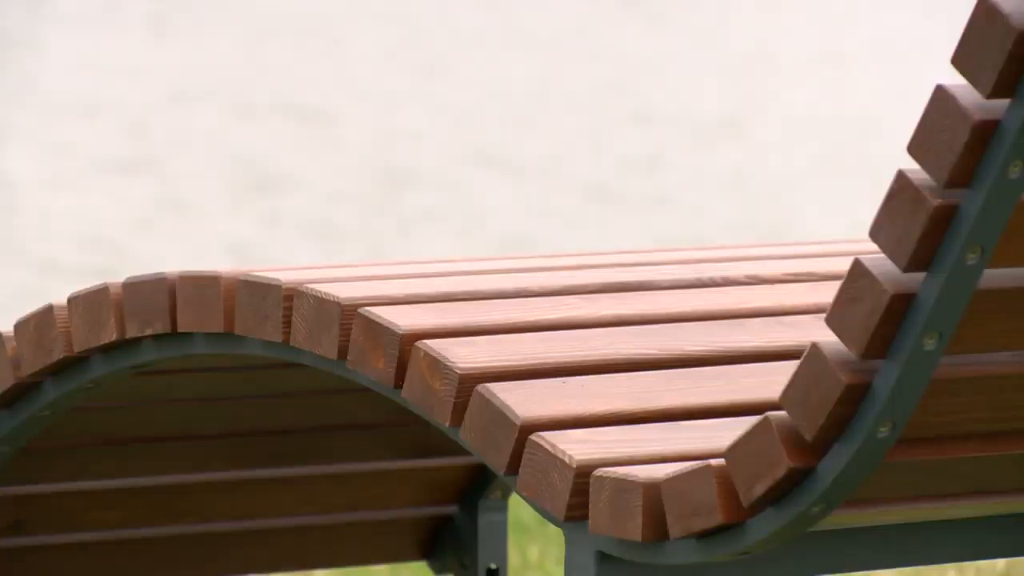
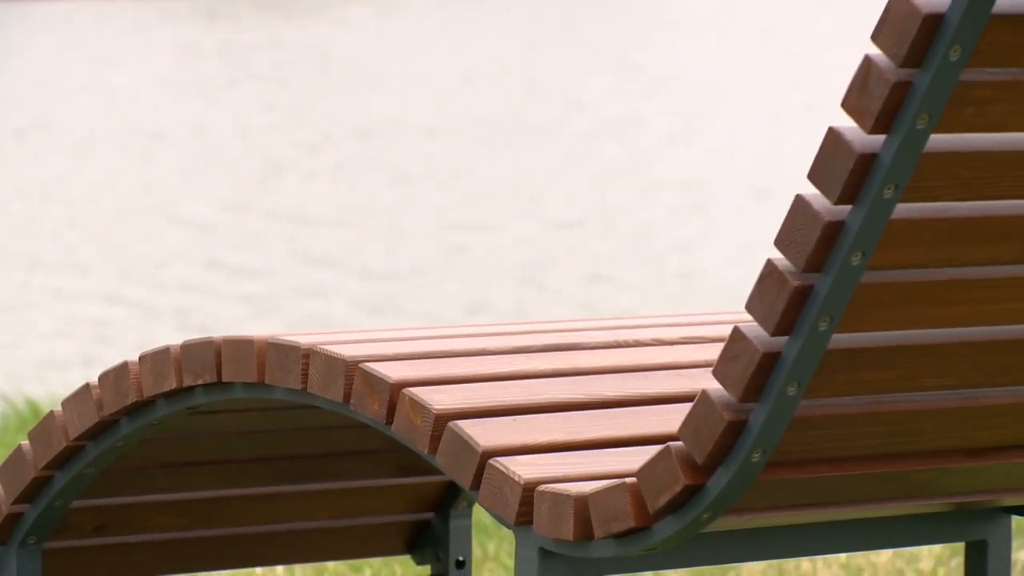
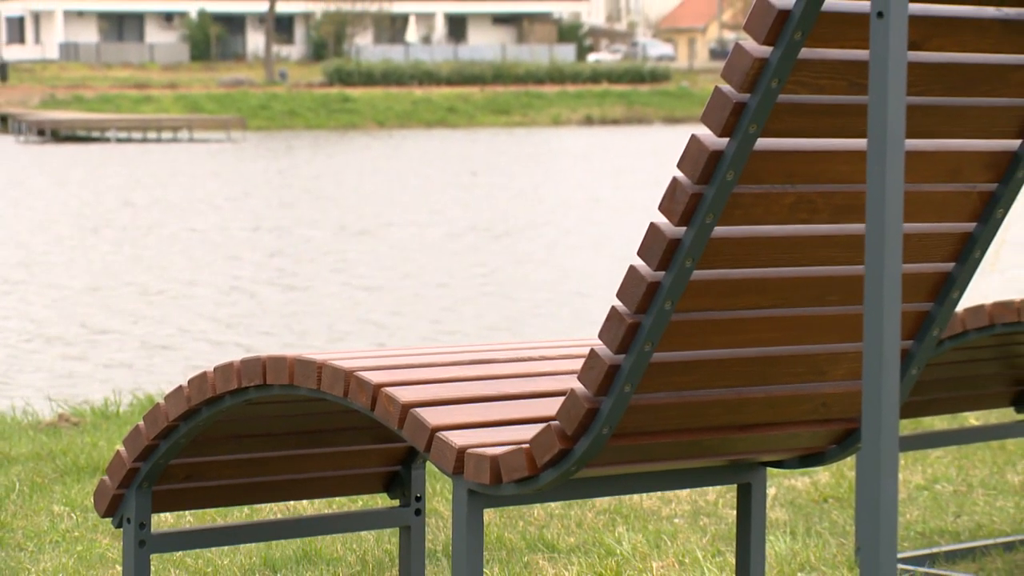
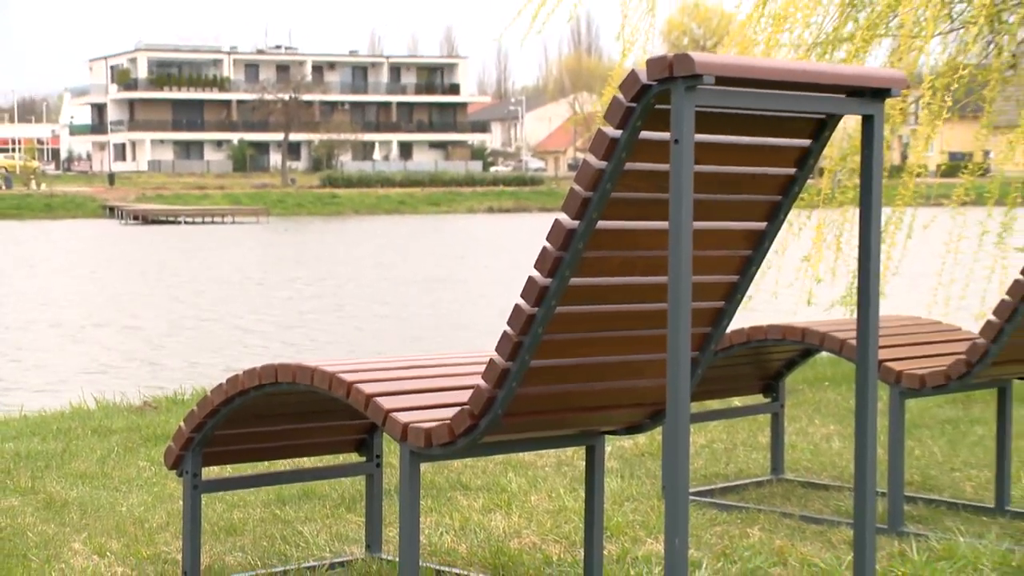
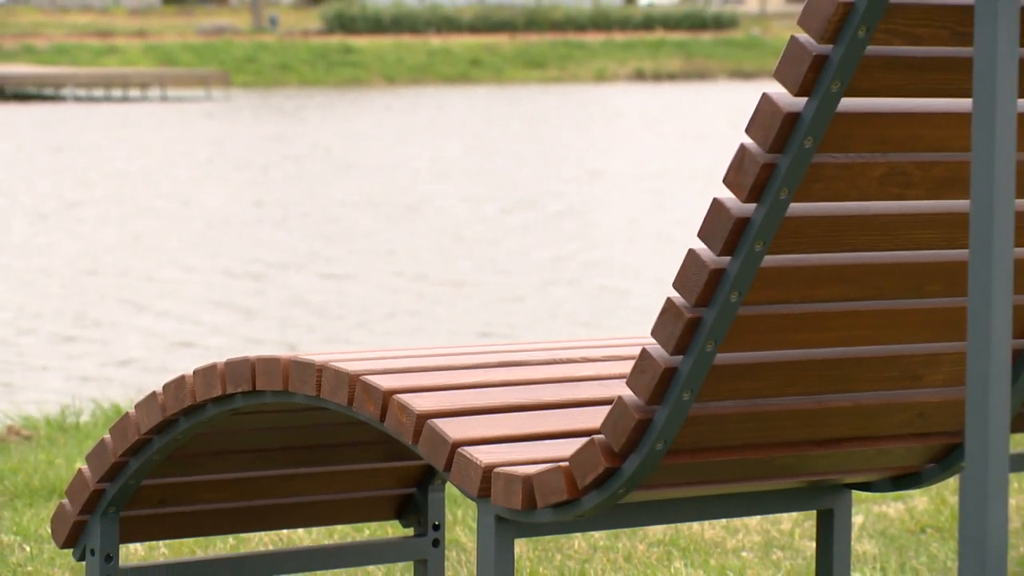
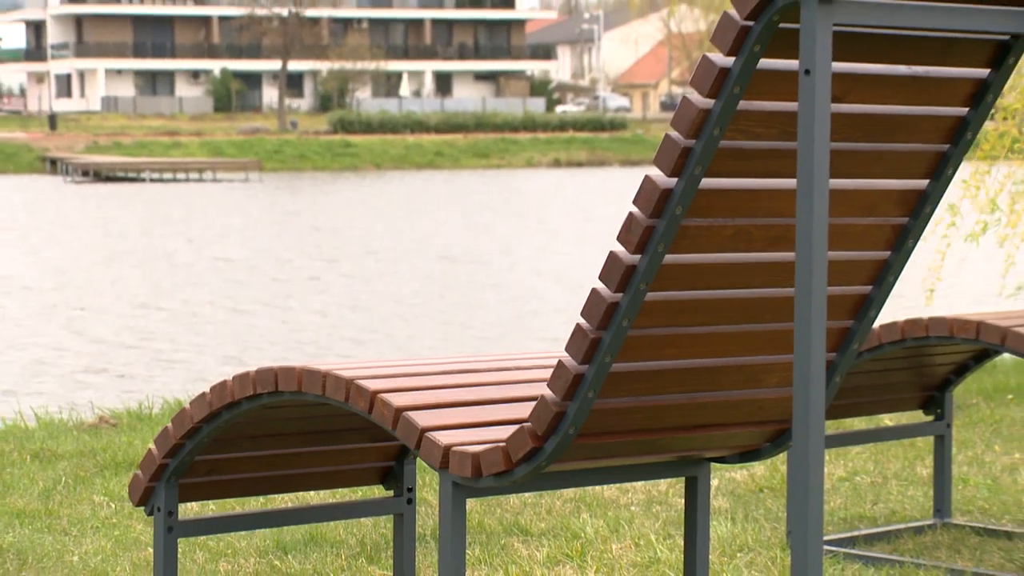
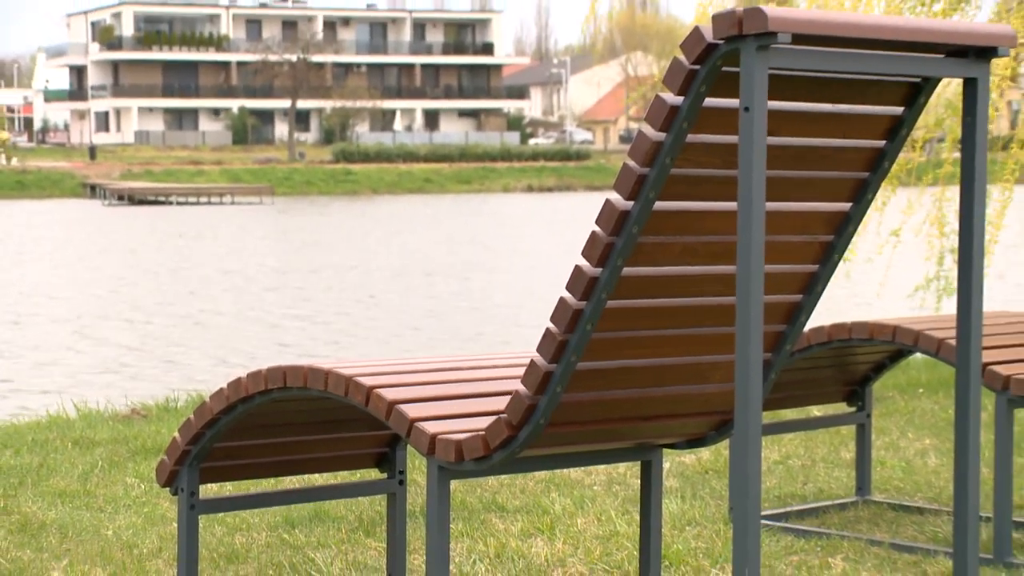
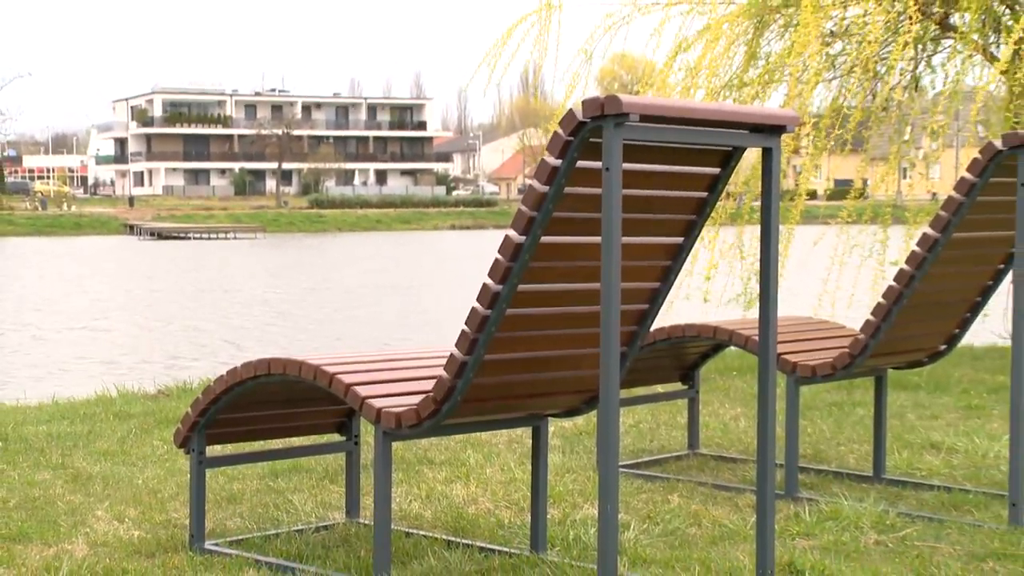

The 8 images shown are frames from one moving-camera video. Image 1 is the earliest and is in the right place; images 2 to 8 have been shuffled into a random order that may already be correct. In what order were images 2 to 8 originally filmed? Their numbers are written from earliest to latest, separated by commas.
2, 5, 3, 6, 7, 4, 8
